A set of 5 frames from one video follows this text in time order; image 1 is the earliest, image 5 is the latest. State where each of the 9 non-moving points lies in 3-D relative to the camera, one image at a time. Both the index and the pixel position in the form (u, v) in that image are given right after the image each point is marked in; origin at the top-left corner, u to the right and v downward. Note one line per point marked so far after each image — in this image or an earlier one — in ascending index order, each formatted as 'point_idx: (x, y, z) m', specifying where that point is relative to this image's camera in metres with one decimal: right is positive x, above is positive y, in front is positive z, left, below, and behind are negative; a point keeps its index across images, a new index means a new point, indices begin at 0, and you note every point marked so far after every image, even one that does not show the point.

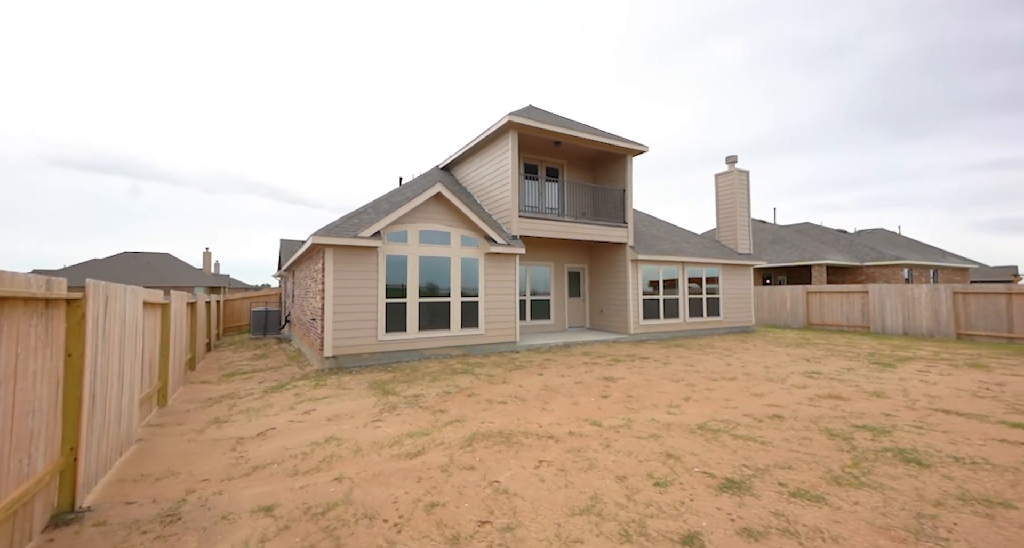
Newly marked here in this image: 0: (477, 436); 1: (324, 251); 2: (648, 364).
0: (-0.3, -1.5, +4.0) m
1: (-3.3, +0.4, +7.2) m
2: (+2.5, -1.7, +7.6) m
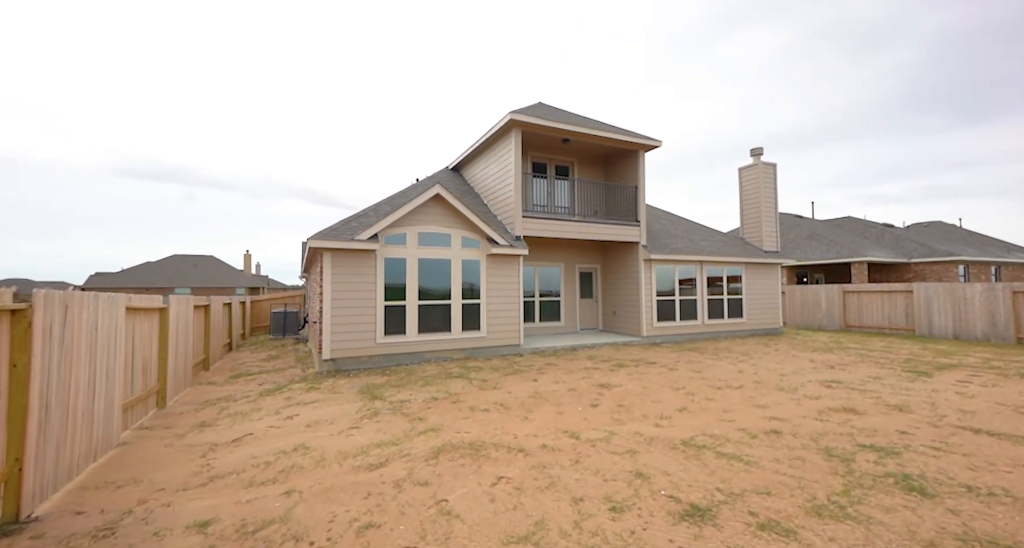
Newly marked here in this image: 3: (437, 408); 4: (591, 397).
0: (-0.6, -1.6, +3.8) m
1: (-3.3, +0.4, +7.2) m
2: (+2.5, -1.7, +7.3) m
3: (-0.9, -1.6, +5.1) m
4: (+1.1, -1.7, +5.6) m
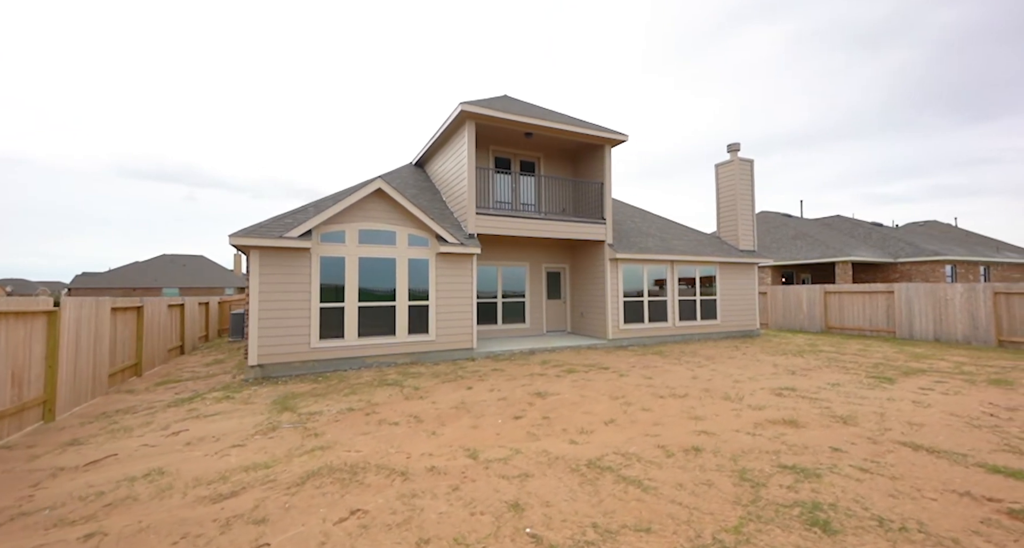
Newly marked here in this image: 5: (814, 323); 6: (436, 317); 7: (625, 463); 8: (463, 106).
0: (-1.6, -1.6, +3.4) m
1: (-4.3, +0.3, +6.8) m
2: (+1.5, -1.7, +6.9) m
3: (-1.9, -1.7, +4.7) m
4: (+0.1, -1.7, +5.2) m
5: (+11.0, -1.8, +15.1) m
6: (-1.5, -0.9, +8.3) m
7: (+1.0, -1.6, +3.5) m
8: (-1.1, +3.7, +9.0) m
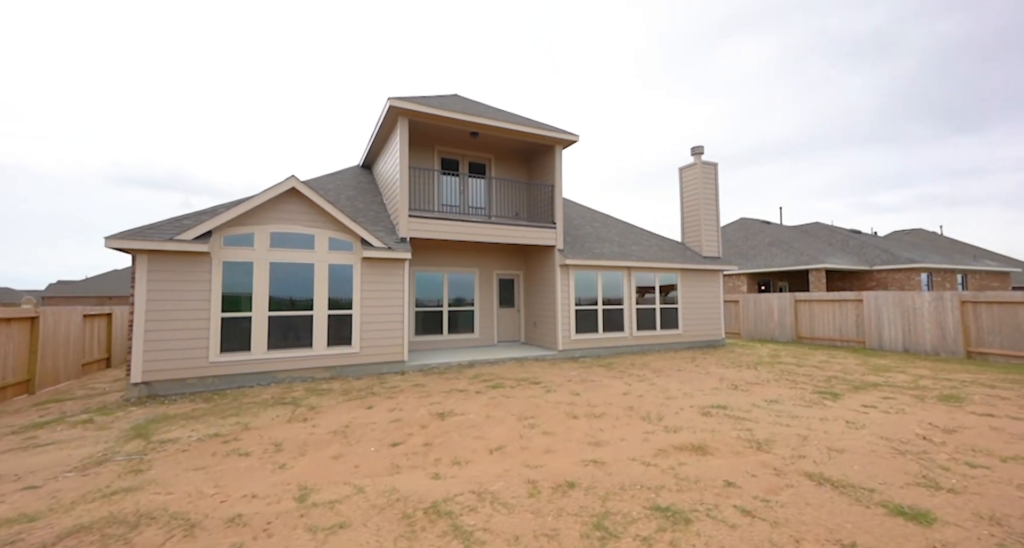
0: (-2.8, -1.7, +2.8) m
1: (-5.6, +0.2, +6.2) m
2: (+0.2, -1.8, +6.4) m
3: (-3.1, -1.7, +4.1) m
4: (-1.2, -1.8, +4.6) m
5: (+9.6, -2.0, +14.7) m
6: (-2.8, -1.0, +7.7) m
7: (-0.3, -1.7, +3.0) m
8: (-2.4, +3.5, +8.6) m
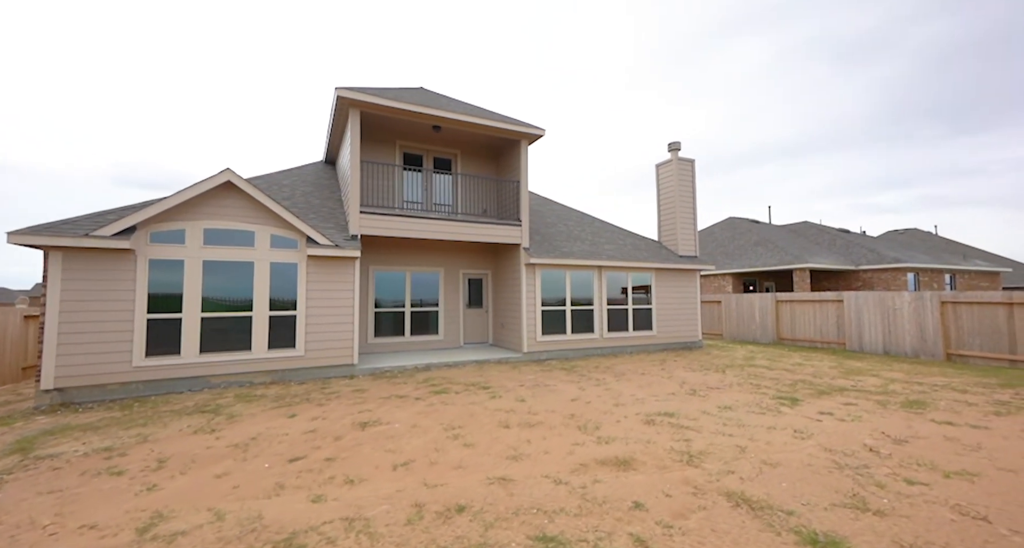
0: (-3.6, -1.7, +2.5) m
1: (-6.5, +0.2, +5.9) m
2: (-0.7, -1.8, +6.0) m
3: (-4.0, -1.7, +3.7) m
4: (-2.0, -1.8, +4.3) m
5: (+8.7, -2.0, +14.5) m
6: (-3.7, -1.0, +7.4) m
7: (-1.1, -1.7, +2.6) m
8: (-3.3, +3.5, +8.2) m
